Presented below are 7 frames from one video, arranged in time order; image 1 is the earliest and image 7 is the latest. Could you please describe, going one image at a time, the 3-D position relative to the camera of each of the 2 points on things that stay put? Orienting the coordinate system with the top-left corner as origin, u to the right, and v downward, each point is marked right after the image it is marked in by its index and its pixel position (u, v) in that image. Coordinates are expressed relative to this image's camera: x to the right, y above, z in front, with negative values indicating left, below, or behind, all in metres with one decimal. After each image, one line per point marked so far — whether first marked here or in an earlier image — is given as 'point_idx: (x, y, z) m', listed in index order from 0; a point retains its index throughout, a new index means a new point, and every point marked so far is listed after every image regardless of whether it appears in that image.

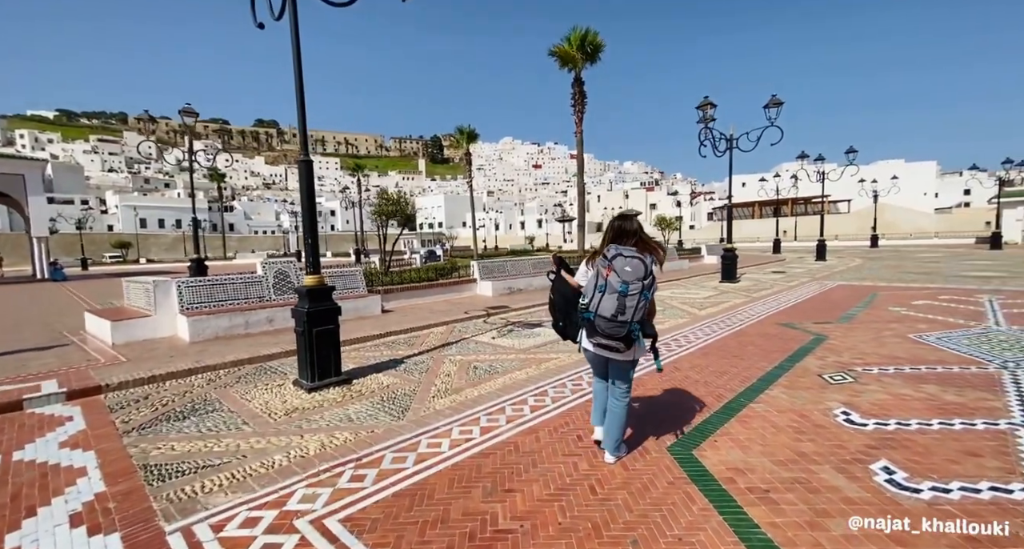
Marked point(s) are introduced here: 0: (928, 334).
0: (+6.5, -0.9, +6.6) m
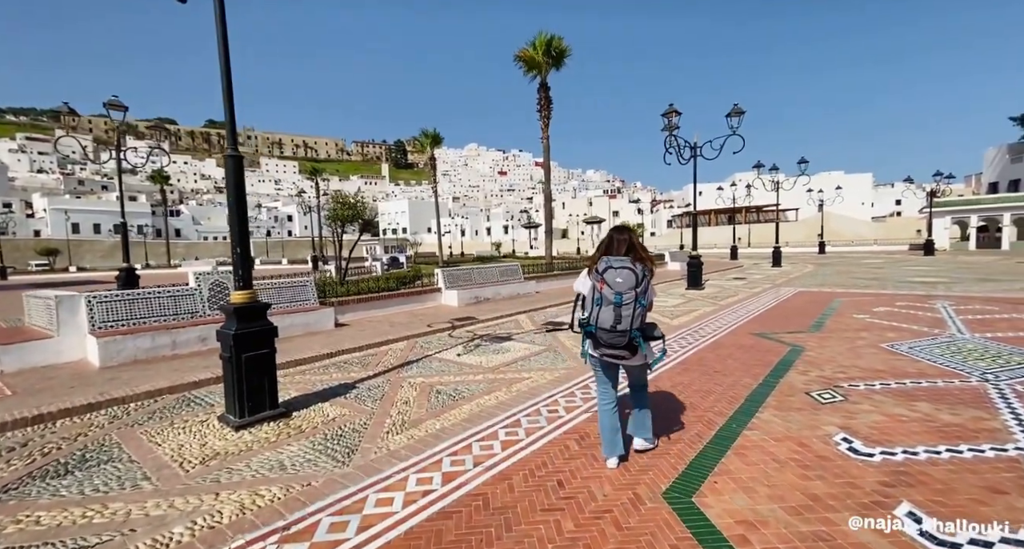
0: (+6.0, -1.1, +6.6) m
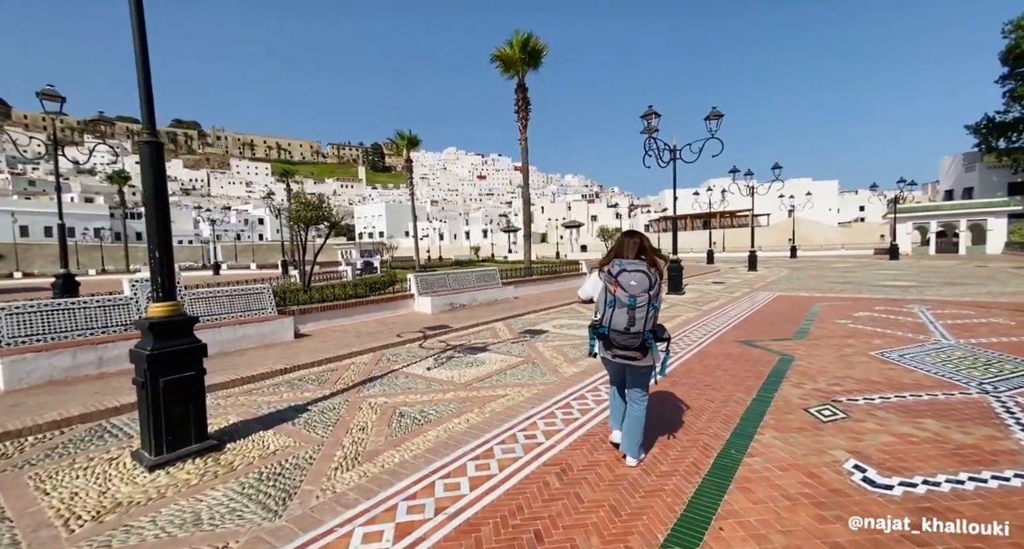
0: (+5.7, -1.1, +6.4) m
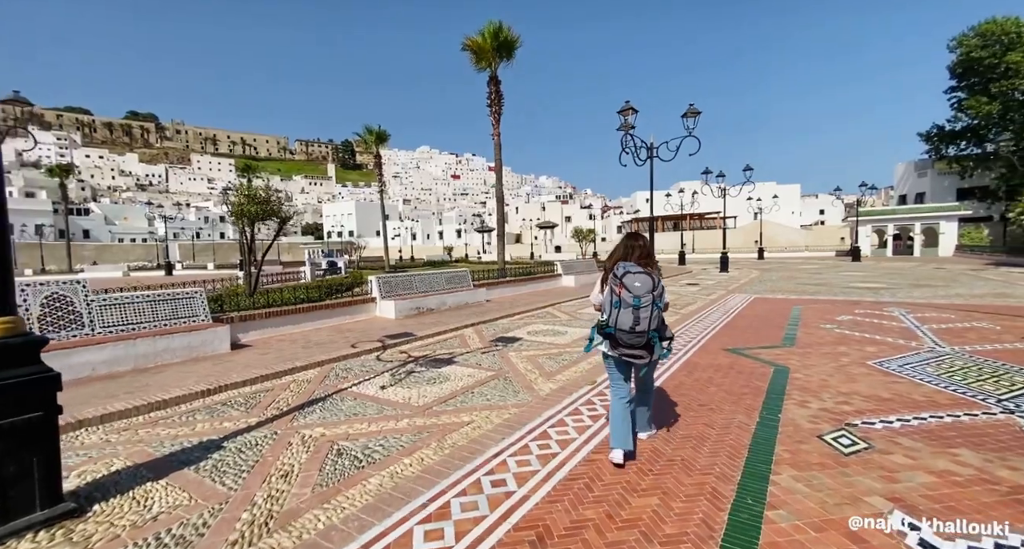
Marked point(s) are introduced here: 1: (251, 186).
0: (+5.2, -1.2, +5.9) m
1: (-5.9, +2.0, +9.6) m
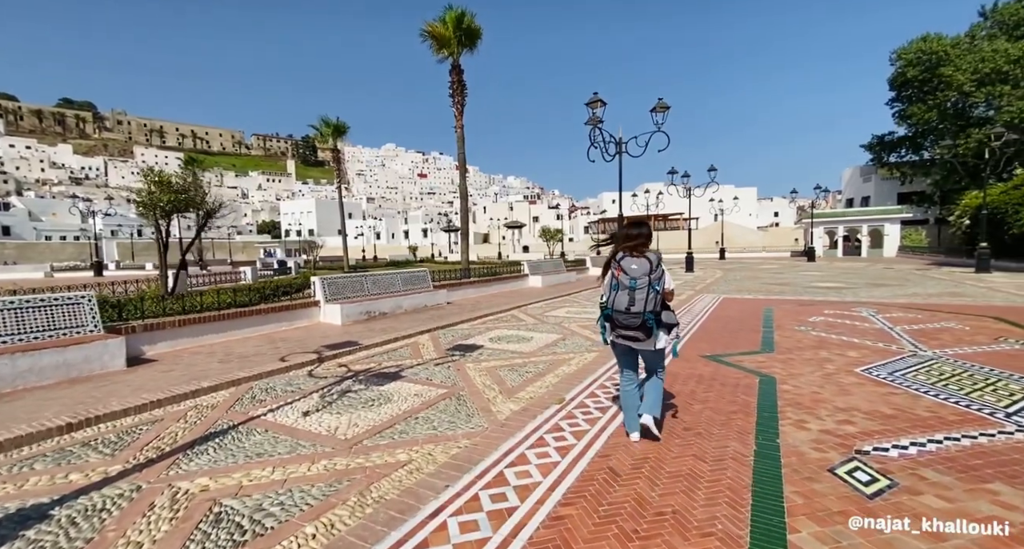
0: (+4.7, -1.2, +5.5) m
1: (-6.7, +2.0, +8.3) m
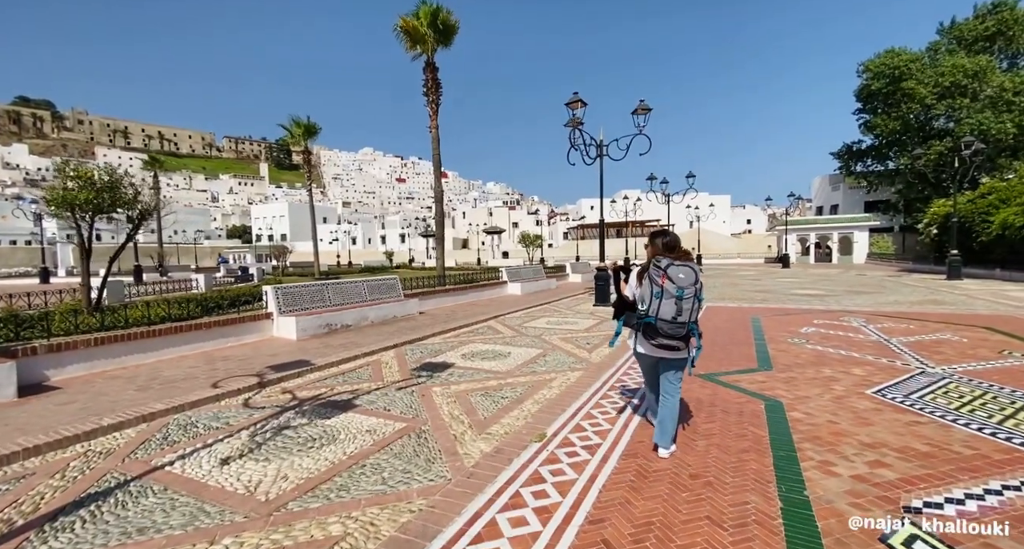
0: (+4.4, -1.3, +5.0) m
1: (-7.1, +1.8, +7.3) m
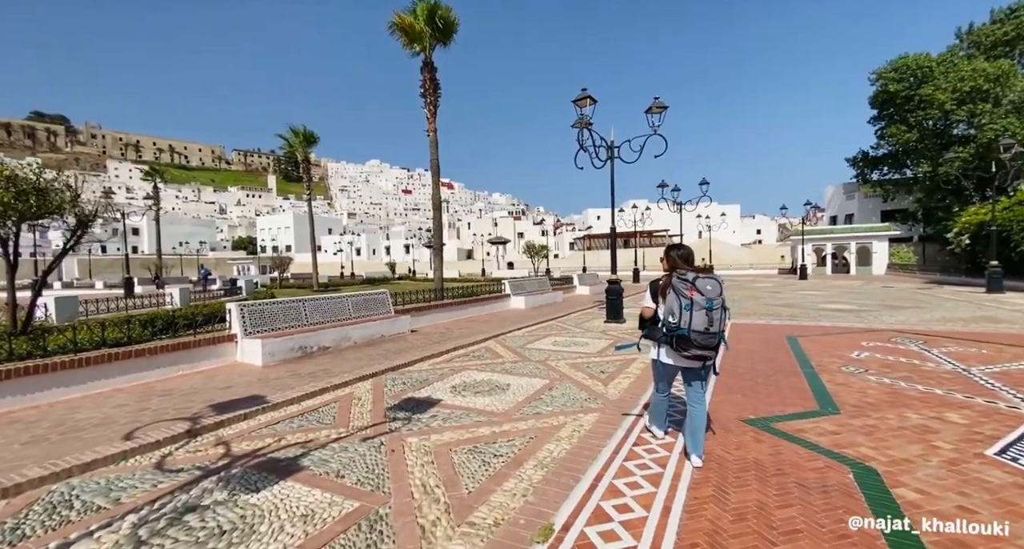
0: (+4.3, -1.5, +3.7) m
1: (-7.1, +1.6, +6.3) m
